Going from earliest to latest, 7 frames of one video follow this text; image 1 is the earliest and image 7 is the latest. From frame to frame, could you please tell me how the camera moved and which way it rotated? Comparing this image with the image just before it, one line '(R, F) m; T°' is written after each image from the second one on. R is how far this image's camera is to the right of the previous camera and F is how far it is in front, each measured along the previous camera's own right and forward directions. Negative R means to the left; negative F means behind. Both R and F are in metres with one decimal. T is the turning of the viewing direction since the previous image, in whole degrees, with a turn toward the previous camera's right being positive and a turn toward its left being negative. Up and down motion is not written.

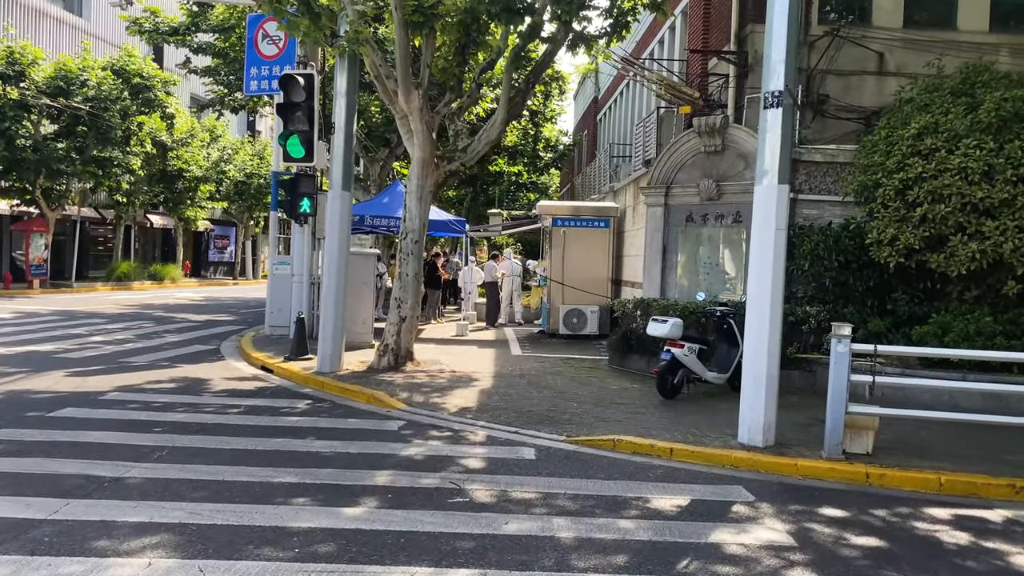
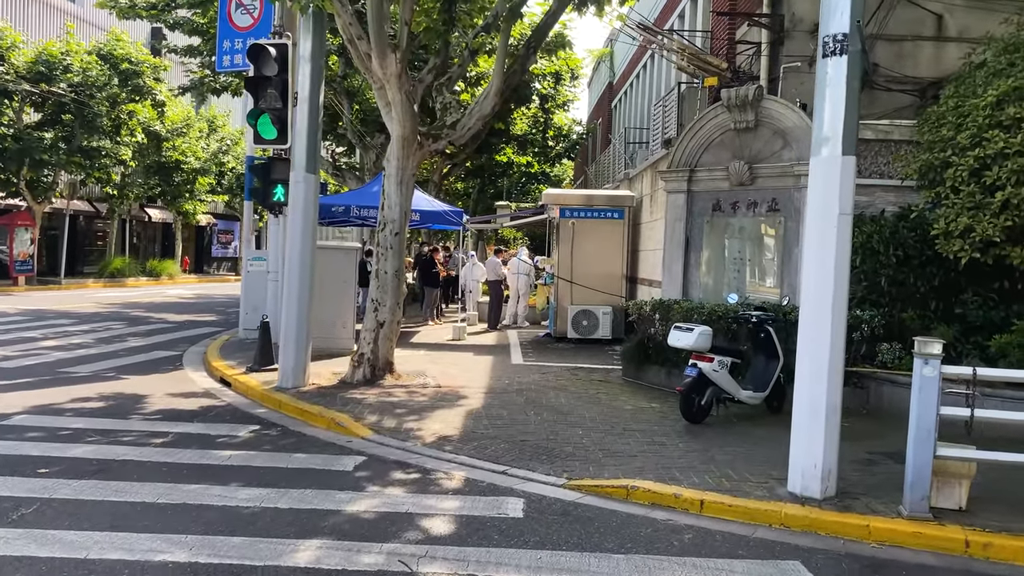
(+0.2, +1.6) m; -1°
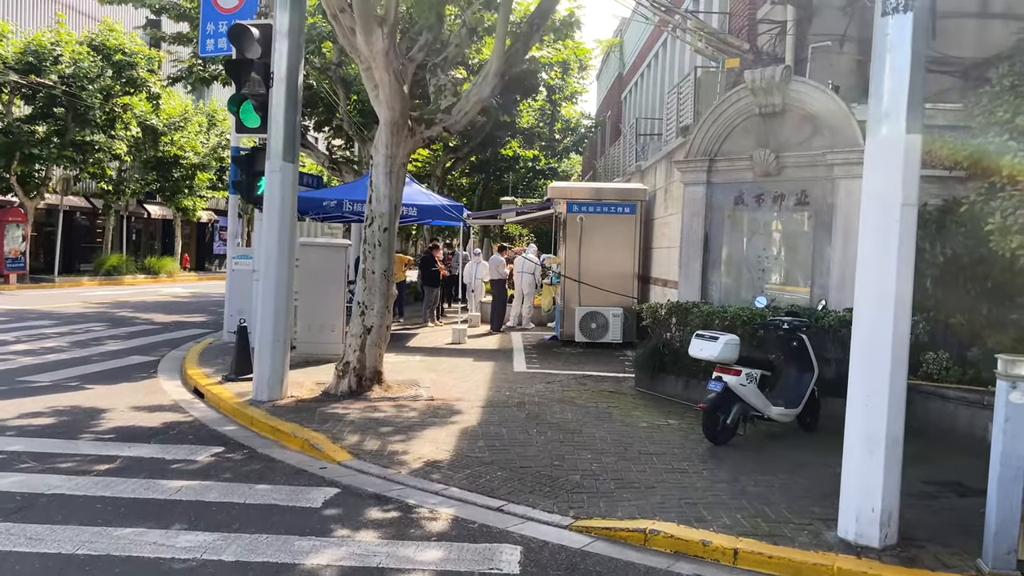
(+0.1, +0.9) m; -1°
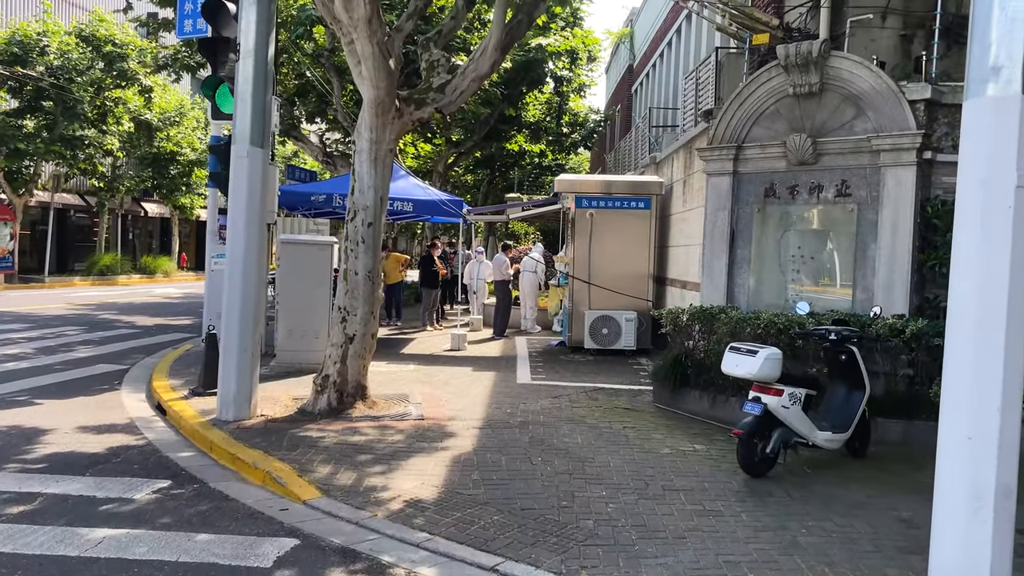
(0.0, +1.0) m; 0°
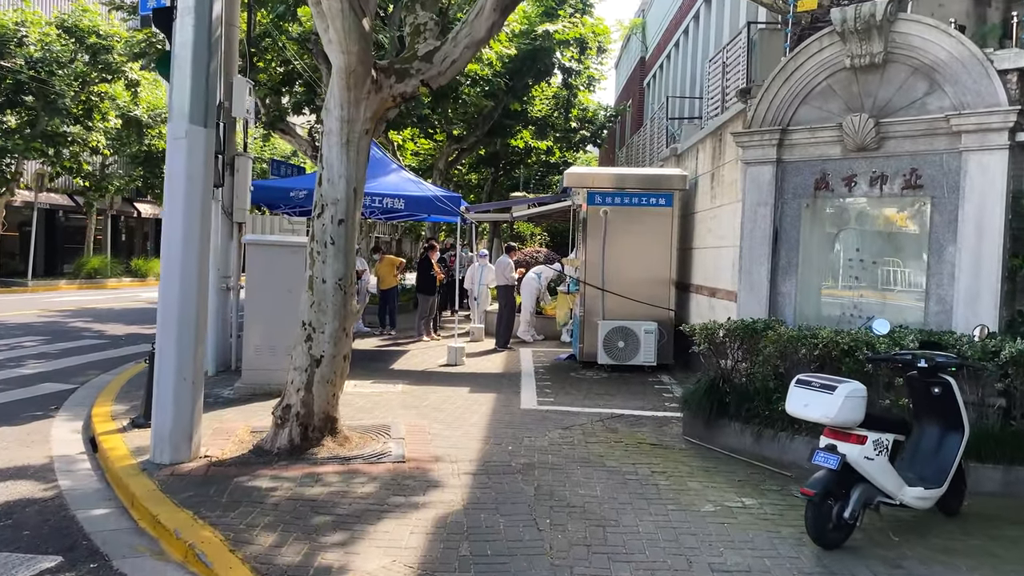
(0.0, +1.3) m; 0°
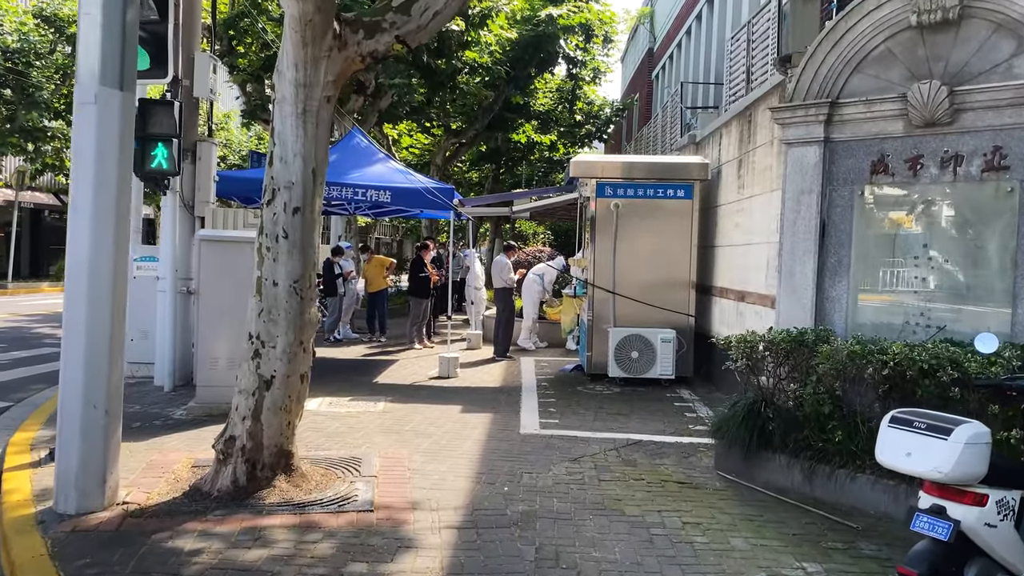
(0.0, +1.2) m; 0°
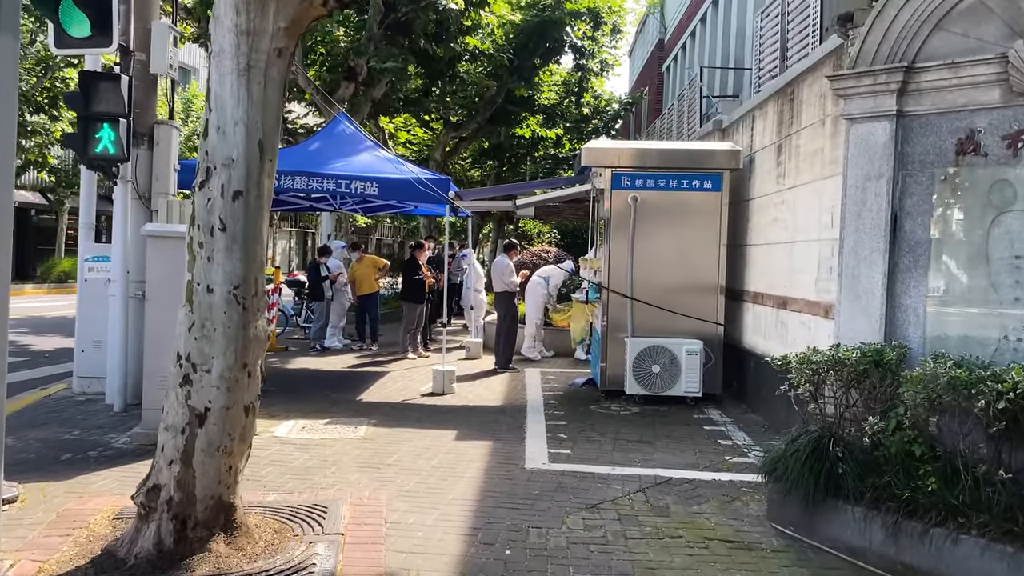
(0.0, +1.1) m; 0°
